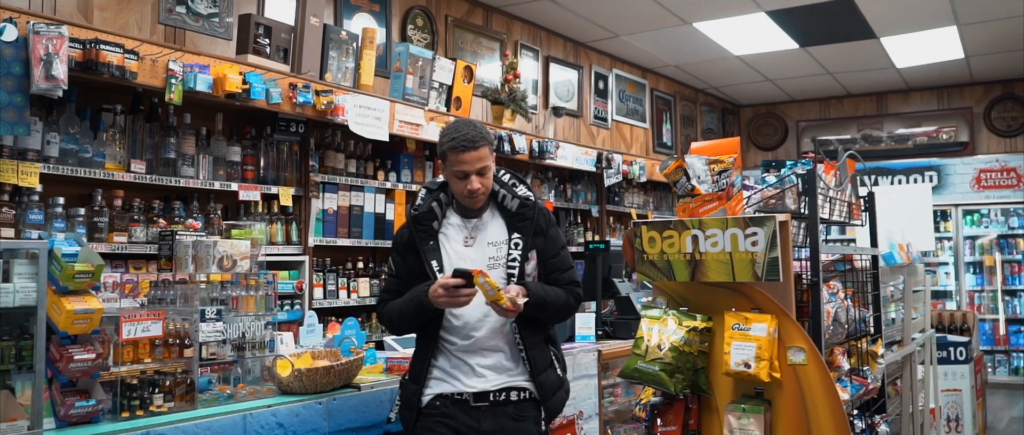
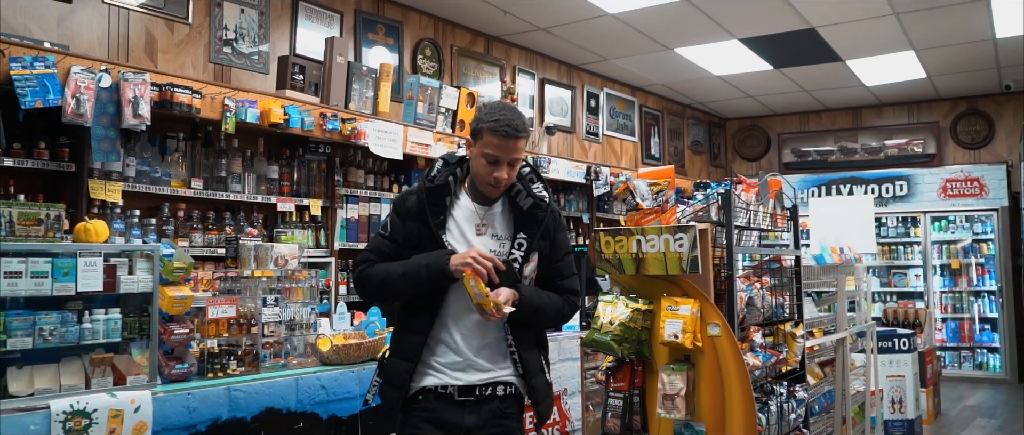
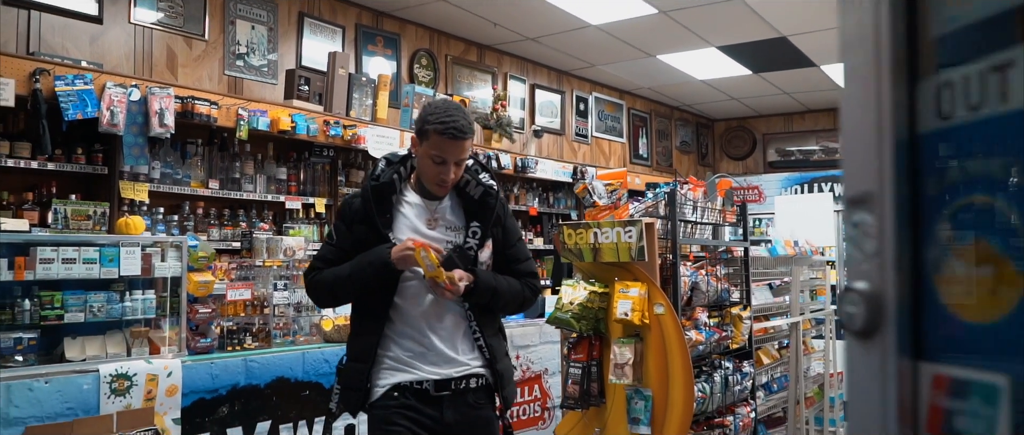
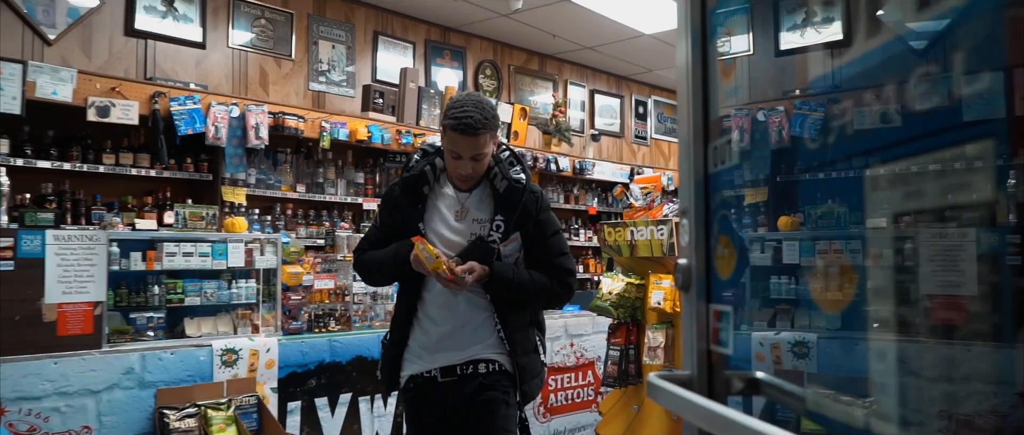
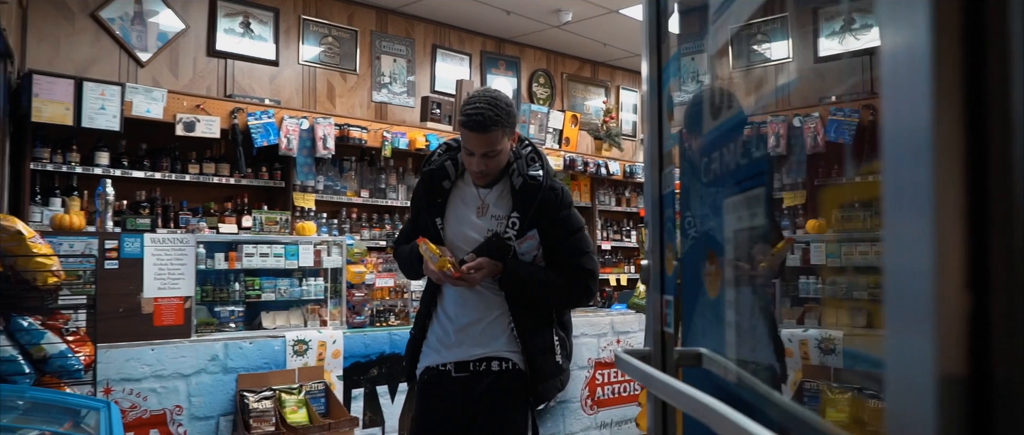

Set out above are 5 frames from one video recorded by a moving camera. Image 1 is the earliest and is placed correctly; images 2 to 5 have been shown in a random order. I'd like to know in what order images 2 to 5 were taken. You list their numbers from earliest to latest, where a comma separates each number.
2, 3, 4, 5
